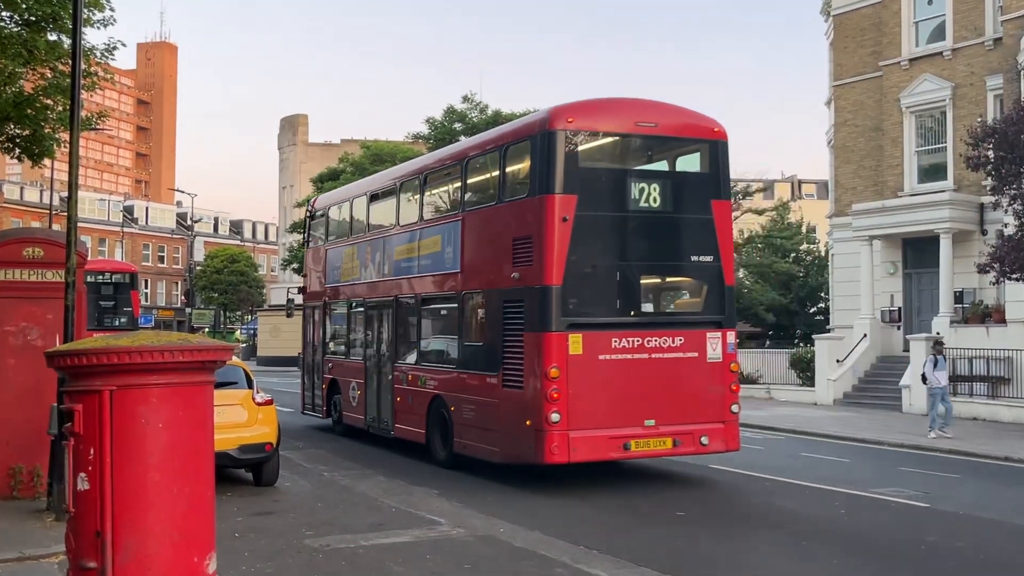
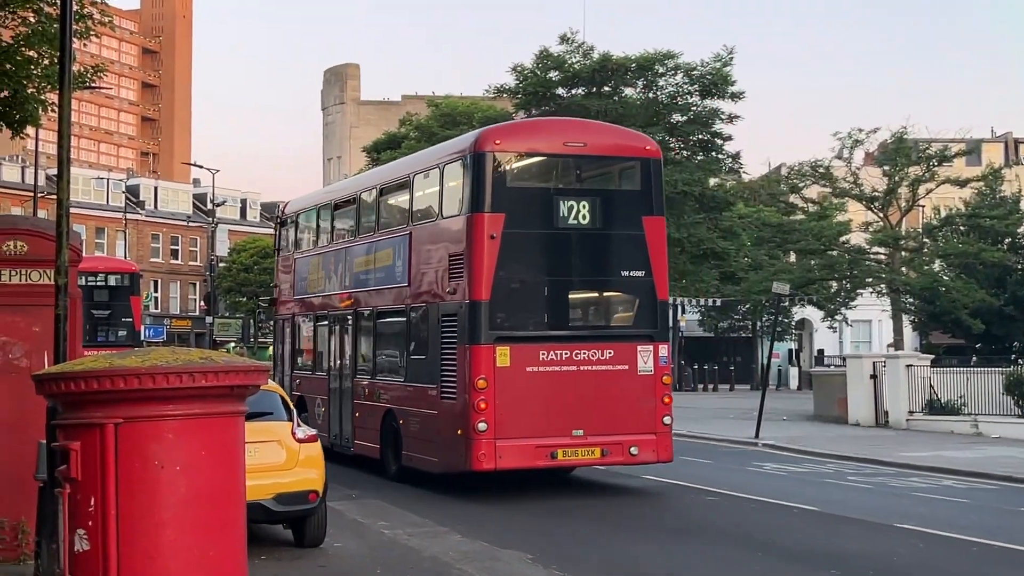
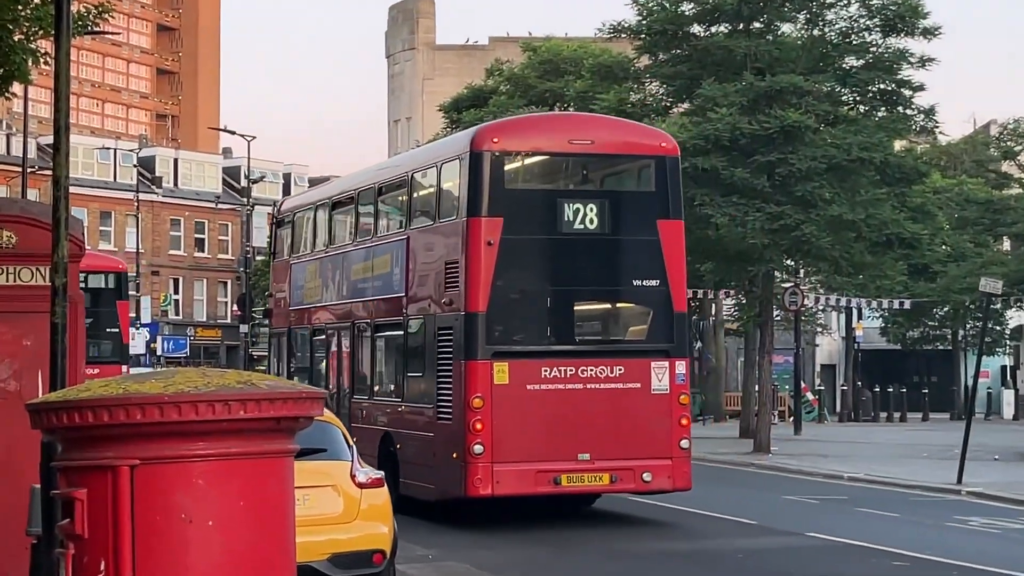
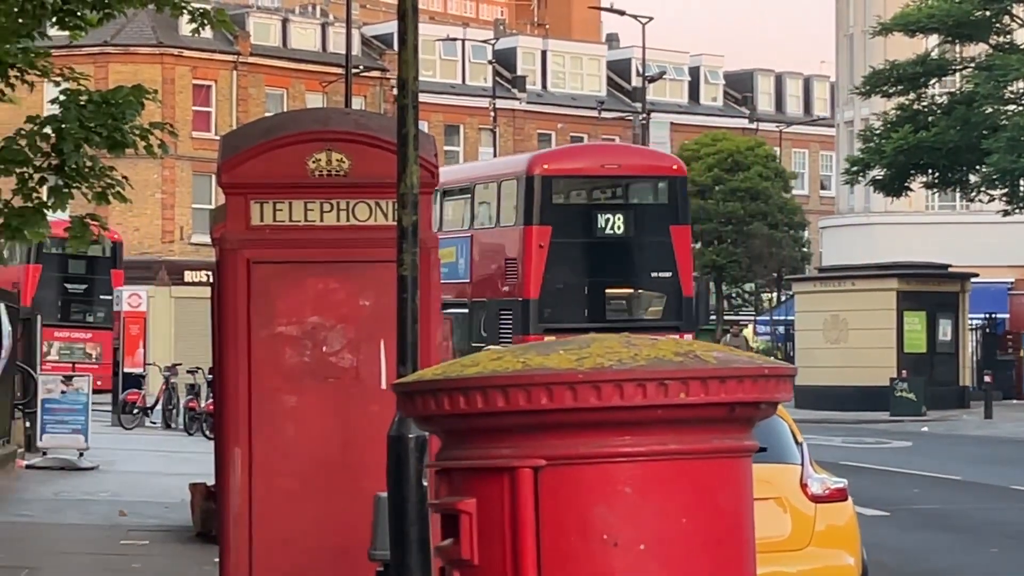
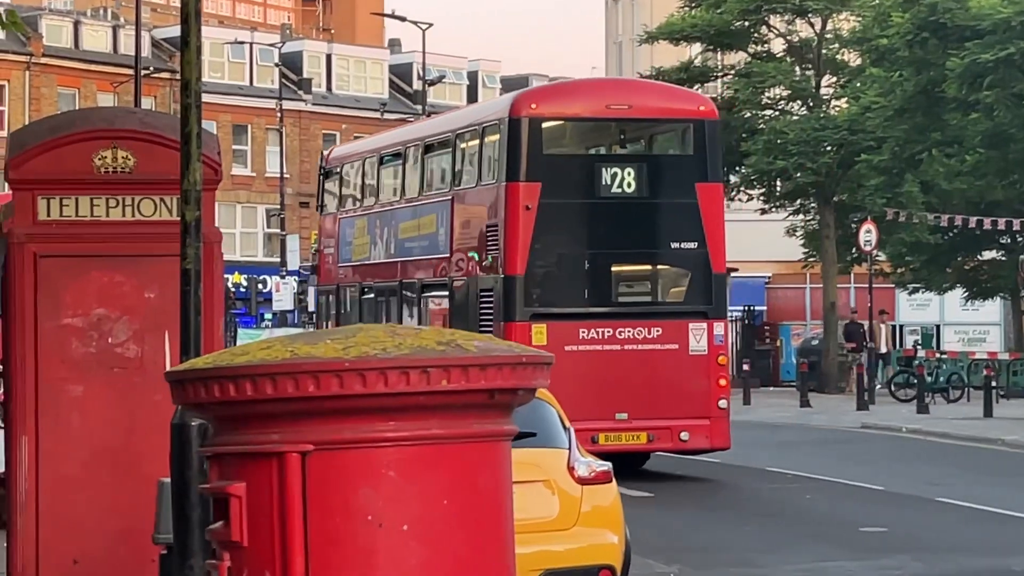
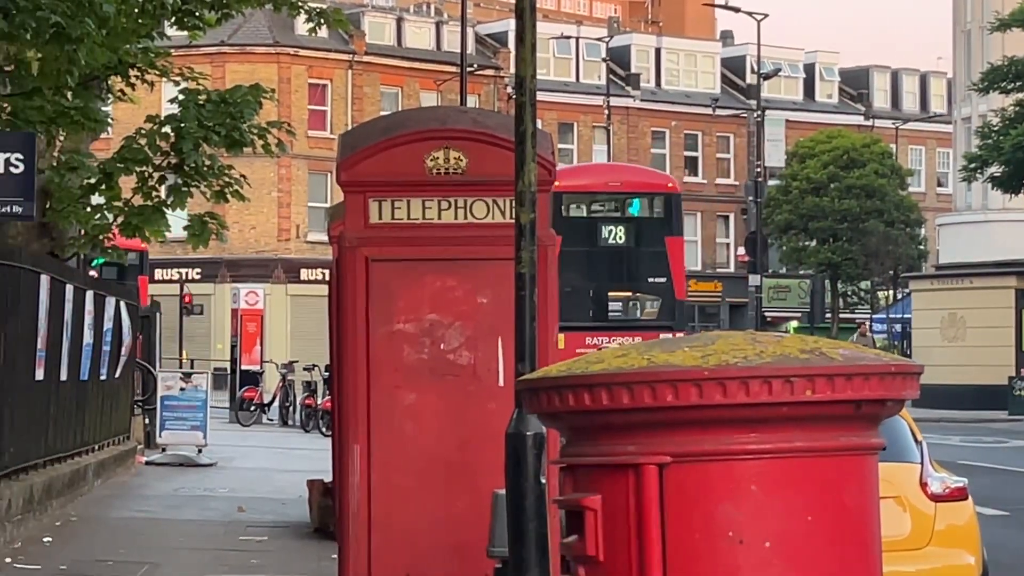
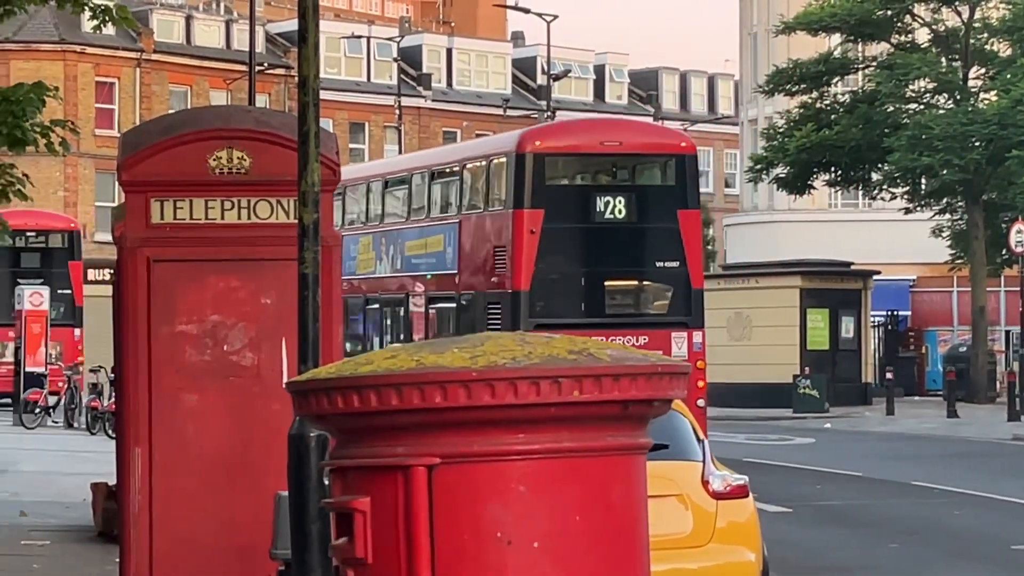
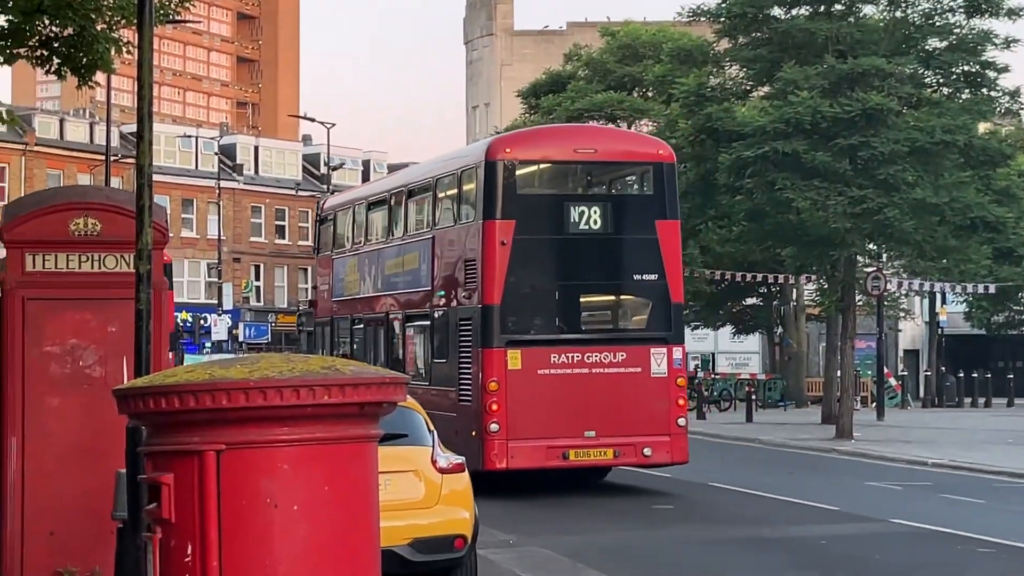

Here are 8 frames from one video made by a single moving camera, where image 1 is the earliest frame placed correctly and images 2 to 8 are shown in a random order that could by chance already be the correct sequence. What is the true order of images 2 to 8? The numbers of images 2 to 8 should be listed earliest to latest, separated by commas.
2, 3, 8, 5, 7, 4, 6
